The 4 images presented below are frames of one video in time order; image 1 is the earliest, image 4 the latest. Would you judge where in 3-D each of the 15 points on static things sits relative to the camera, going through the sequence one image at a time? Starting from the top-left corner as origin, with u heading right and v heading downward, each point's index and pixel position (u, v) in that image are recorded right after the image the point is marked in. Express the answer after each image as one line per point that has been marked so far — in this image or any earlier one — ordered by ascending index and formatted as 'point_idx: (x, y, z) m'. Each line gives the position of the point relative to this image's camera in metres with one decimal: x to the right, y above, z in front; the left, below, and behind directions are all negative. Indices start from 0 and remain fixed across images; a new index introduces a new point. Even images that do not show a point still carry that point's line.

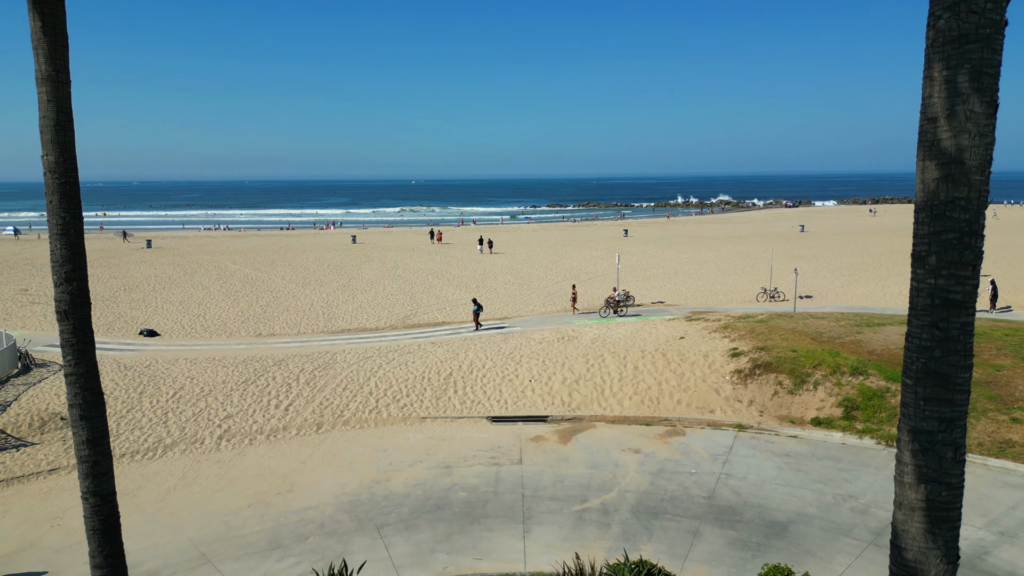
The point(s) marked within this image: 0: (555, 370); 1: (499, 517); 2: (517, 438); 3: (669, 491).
0: (+1.1, -2.1, +15.1) m
1: (-0.2, -3.4, +8.9) m
2: (+0.1, -3.0, +11.9) m
3: (+2.5, -3.3, +9.7) m
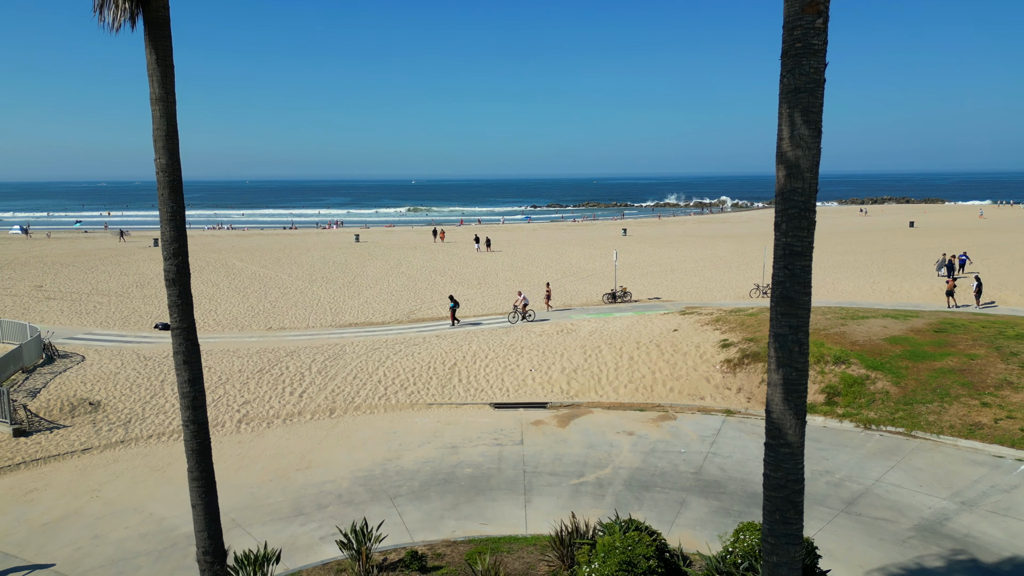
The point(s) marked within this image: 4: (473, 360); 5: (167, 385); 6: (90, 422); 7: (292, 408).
0: (+1.1, -1.9, +15.9) m
1: (-0.2, -3.2, +9.7) m
2: (+0.1, -2.8, +12.7) m
3: (+2.5, -3.1, +10.4) m
4: (-1.0, -1.9, +16.1) m
5: (-8.2, -2.3, +14.4) m
6: (-8.7, -2.8, +12.4) m
7: (-4.8, -2.6, +13.3) m
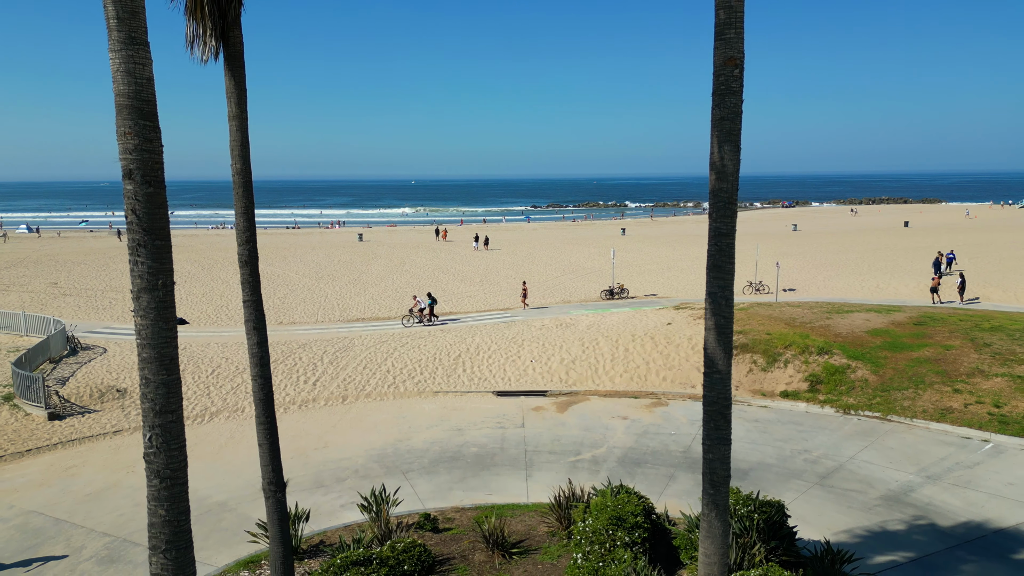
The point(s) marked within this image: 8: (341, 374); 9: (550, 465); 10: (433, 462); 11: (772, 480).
0: (+1.1, -1.8, +16.7) m
1: (-0.1, -3.1, +10.5) m
2: (+0.2, -2.7, +13.5) m
3: (+2.6, -3.0, +11.3) m
4: (-1.0, -1.8, +16.9) m
5: (-8.2, -2.2, +15.2) m
6: (-8.6, -2.6, +13.2) m
7: (-4.8, -2.5, +14.1) m
8: (-4.4, -2.2, +15.5) m
9: (+0.6, -3.1, +10.6) m
10: (-1.4, -3.1, +10.6) m
11: (+4.3, -3.2, +9.9) m
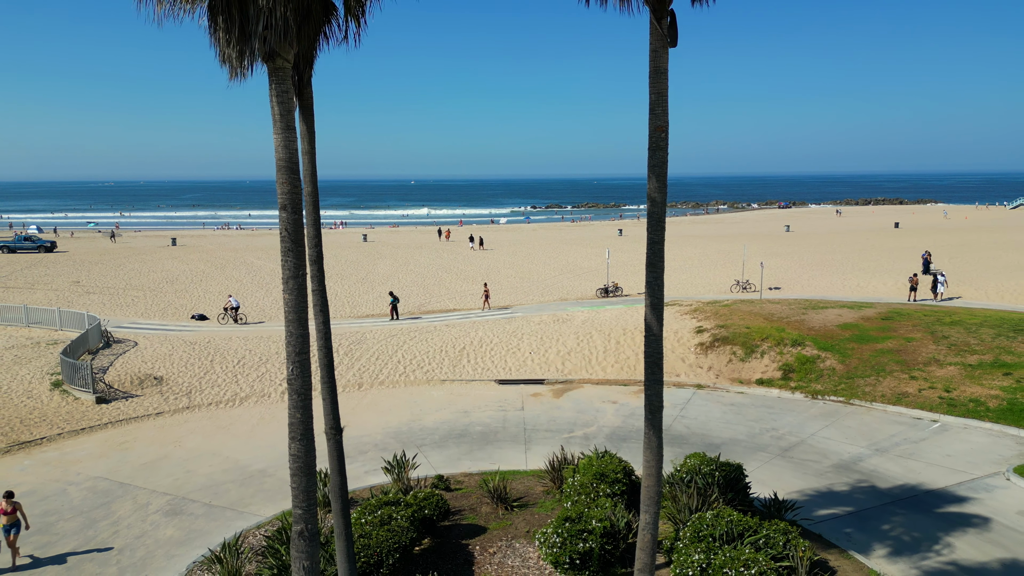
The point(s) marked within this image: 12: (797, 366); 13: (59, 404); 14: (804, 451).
0: (+1.2, -1.7, +18.1) m
1: (-0.1, -3.0, +11.9) m
2: (+0.2, -2.6, +14.9) m
3: (+2.6, -2.9, +12.7) m
4: (-1.0, -1.7, +18.4) m
5: (-8.2, -2.1, +16.6) m
6: (-8.6, -2.5, +14.7) m
7: (-4.8, -2.4, +15.6) m
8: (-4.4, -2.1, +16.9) m
9: (+0.7, -3.0, +12.0) m
10: (-1.4, -3.0, +12.1) m
11: (+4.3, -3.1, +11.3) m
12: (+7.3, -2.0, +15.4) m
13: (-10.4, -2.7, +13.9) m
14: (+5.5, -3.1, +11.4) m
